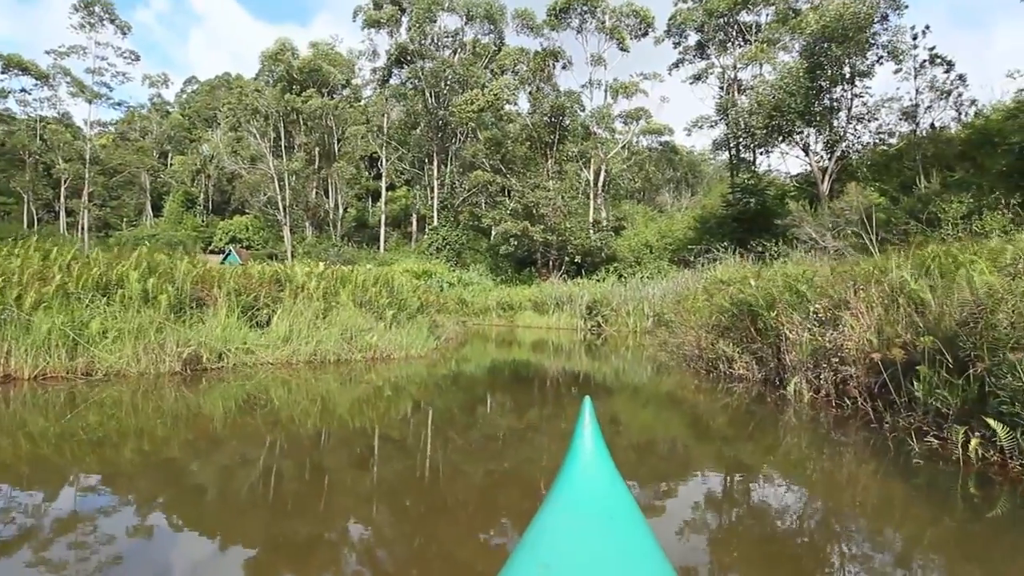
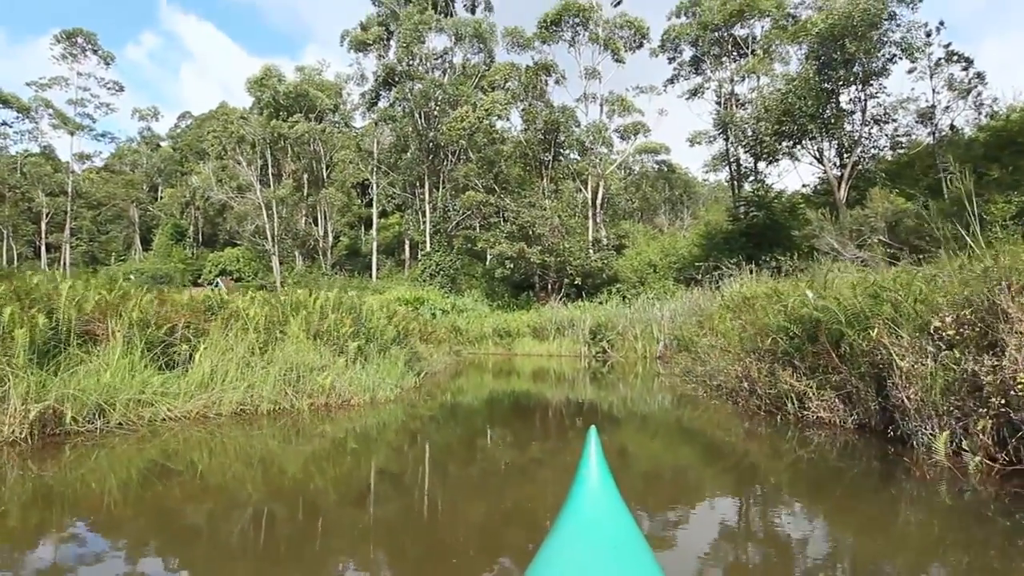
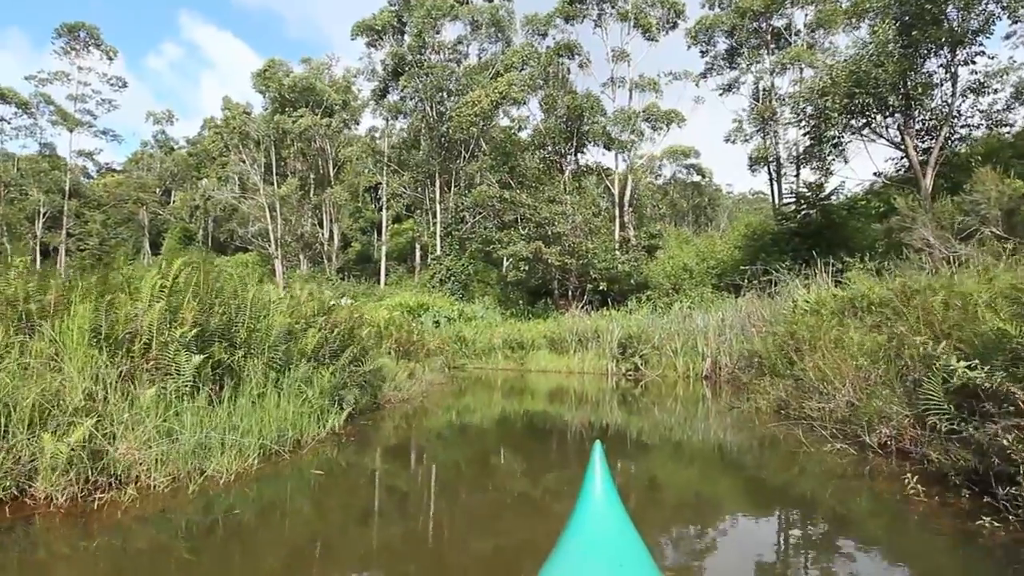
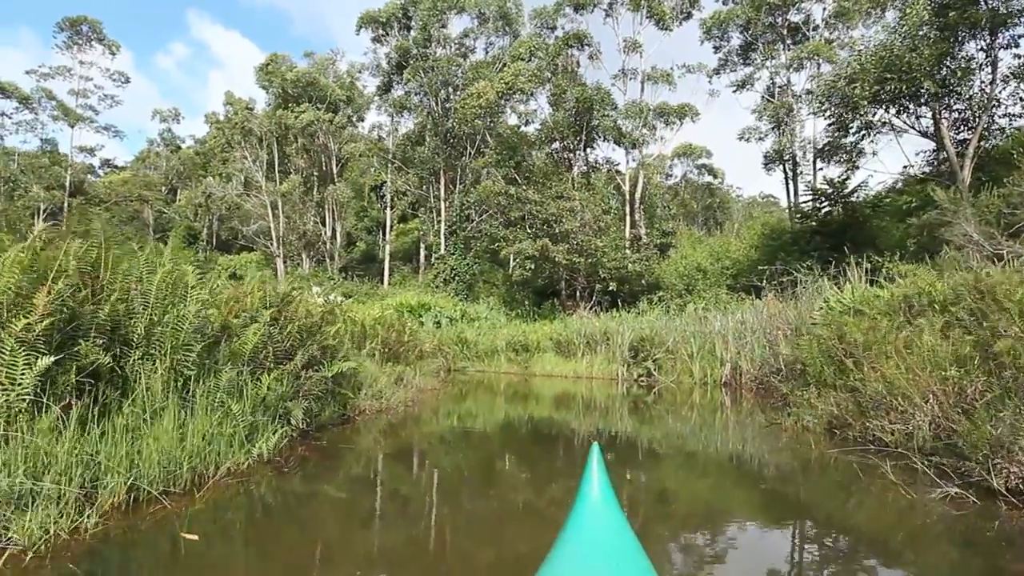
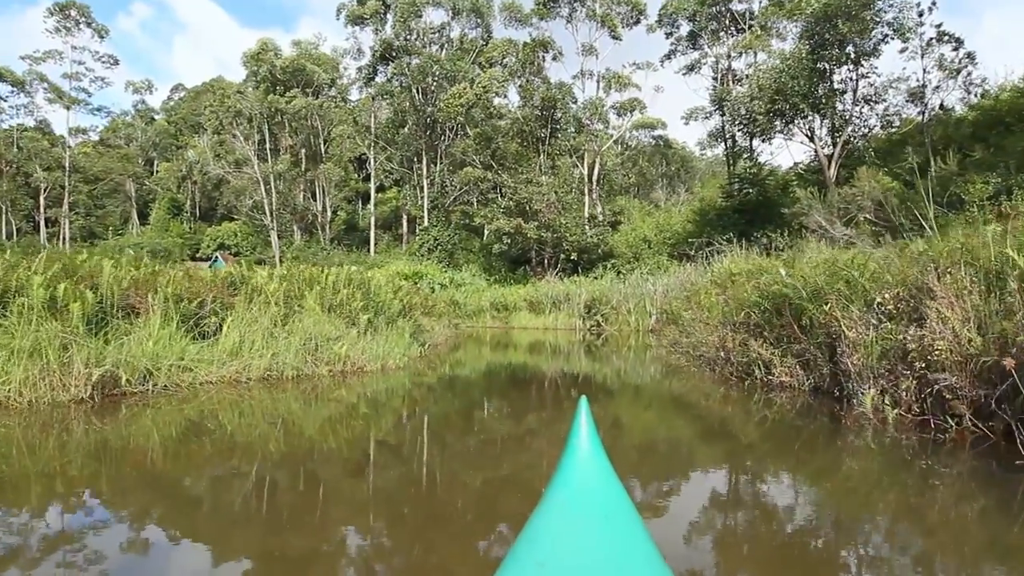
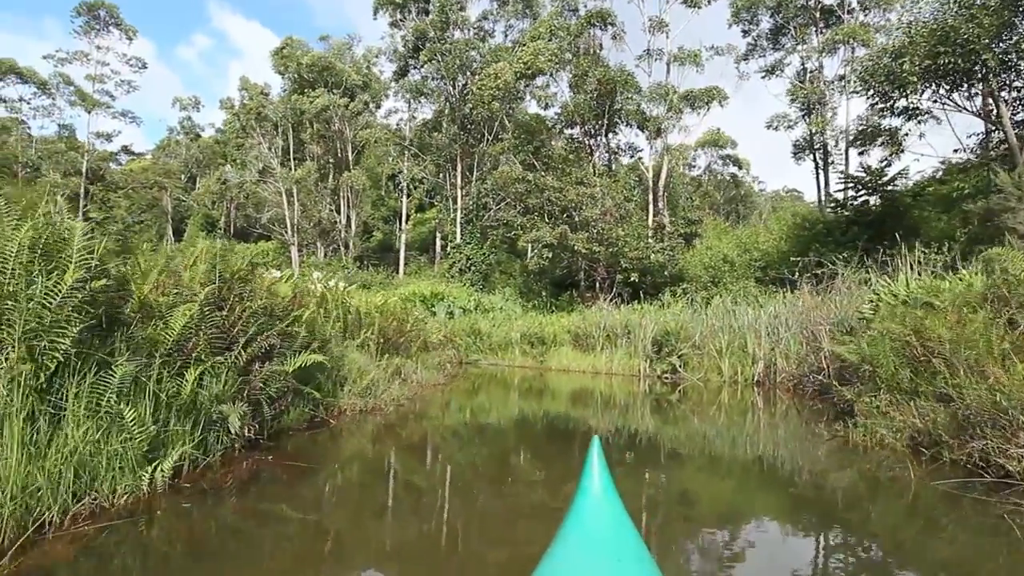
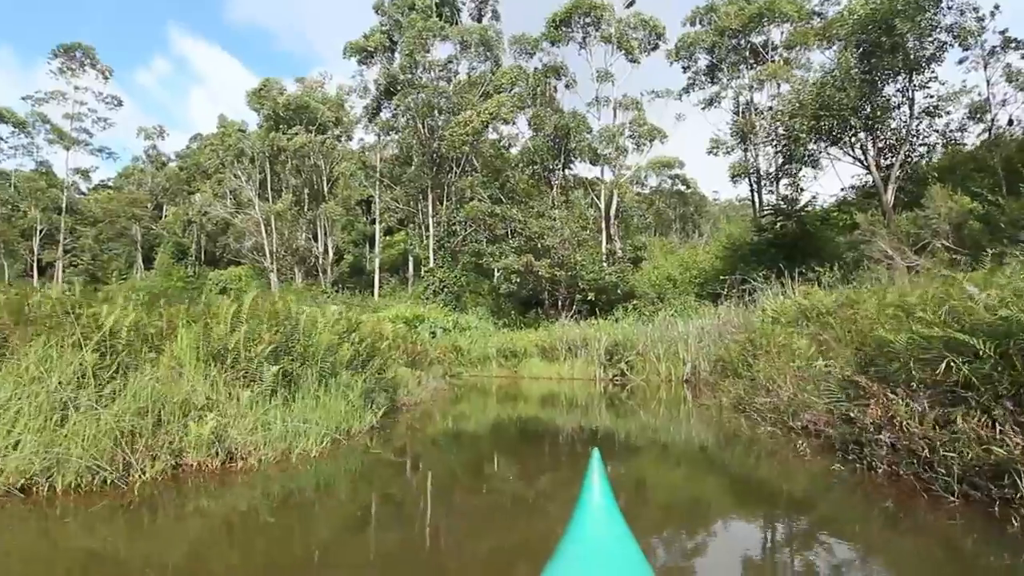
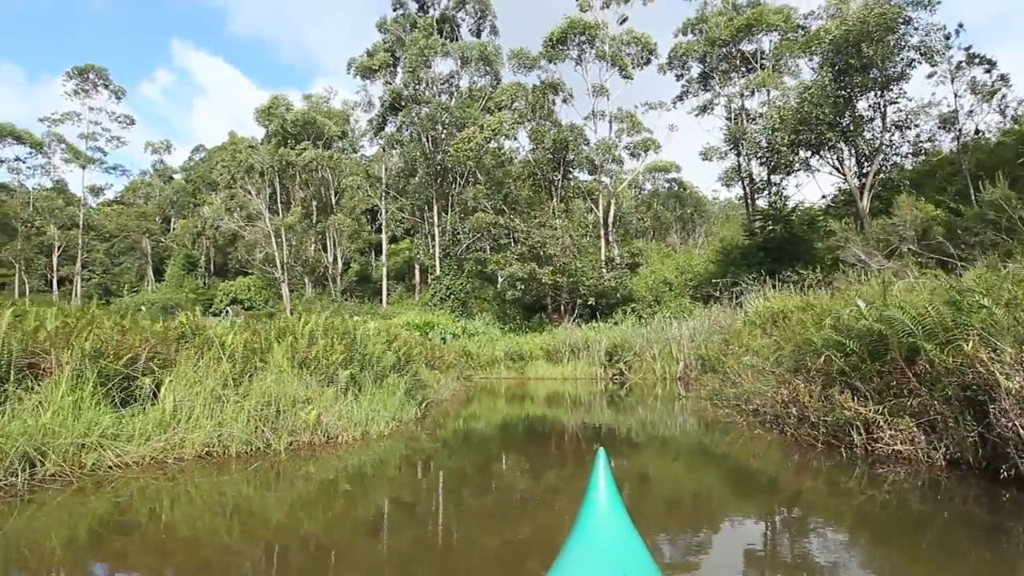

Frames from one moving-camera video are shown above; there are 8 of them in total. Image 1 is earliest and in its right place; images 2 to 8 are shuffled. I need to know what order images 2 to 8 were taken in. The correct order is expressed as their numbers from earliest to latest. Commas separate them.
5, 2, 8, 7, 3, 4, 6
